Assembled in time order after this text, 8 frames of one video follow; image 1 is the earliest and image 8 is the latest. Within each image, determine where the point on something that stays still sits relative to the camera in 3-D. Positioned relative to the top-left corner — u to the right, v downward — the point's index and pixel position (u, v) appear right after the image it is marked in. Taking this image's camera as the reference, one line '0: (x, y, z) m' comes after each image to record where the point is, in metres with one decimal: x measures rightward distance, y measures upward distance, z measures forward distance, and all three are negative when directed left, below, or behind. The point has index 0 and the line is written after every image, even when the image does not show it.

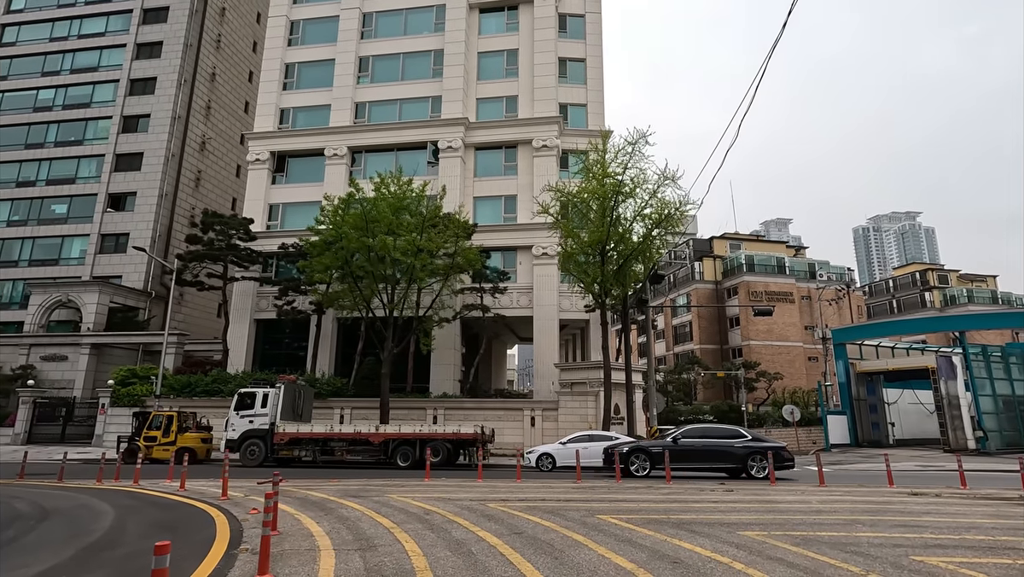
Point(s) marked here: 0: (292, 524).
0: (-3.7, -3.9, +8.6) m
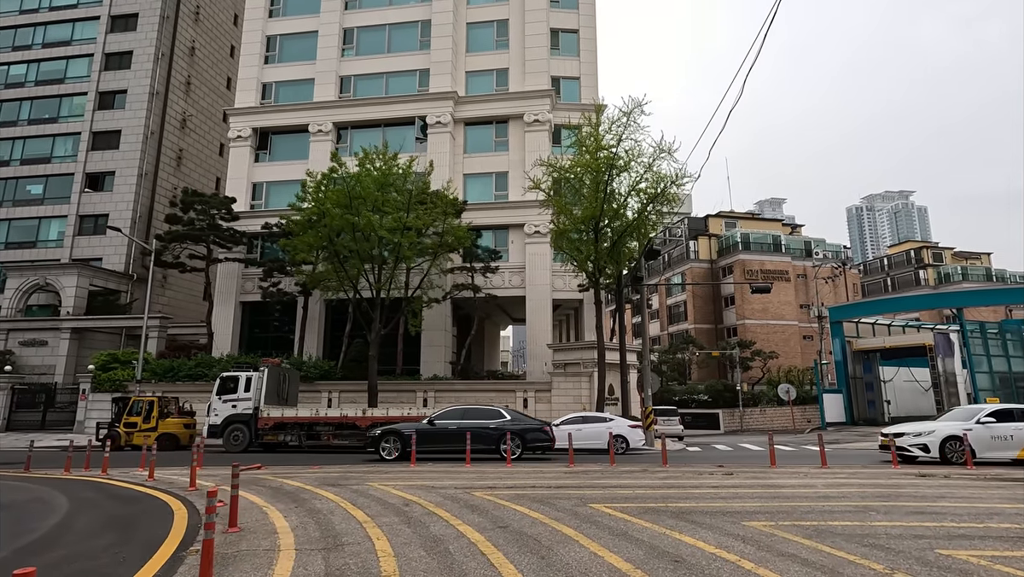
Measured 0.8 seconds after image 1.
0: (-3.9, -3.5, +7.9) m
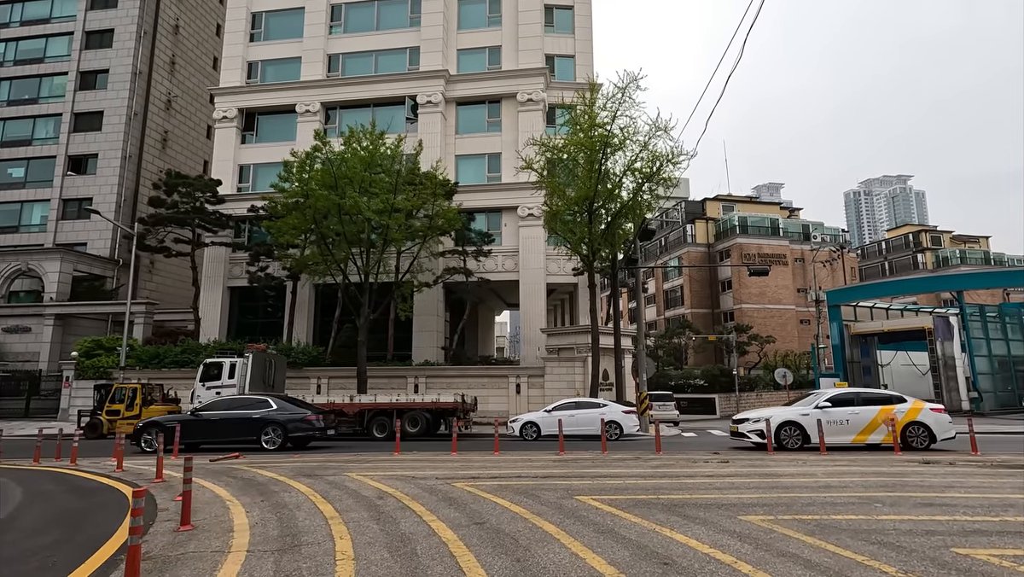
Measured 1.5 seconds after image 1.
0: (-4.2, -3.2, +7.3) m
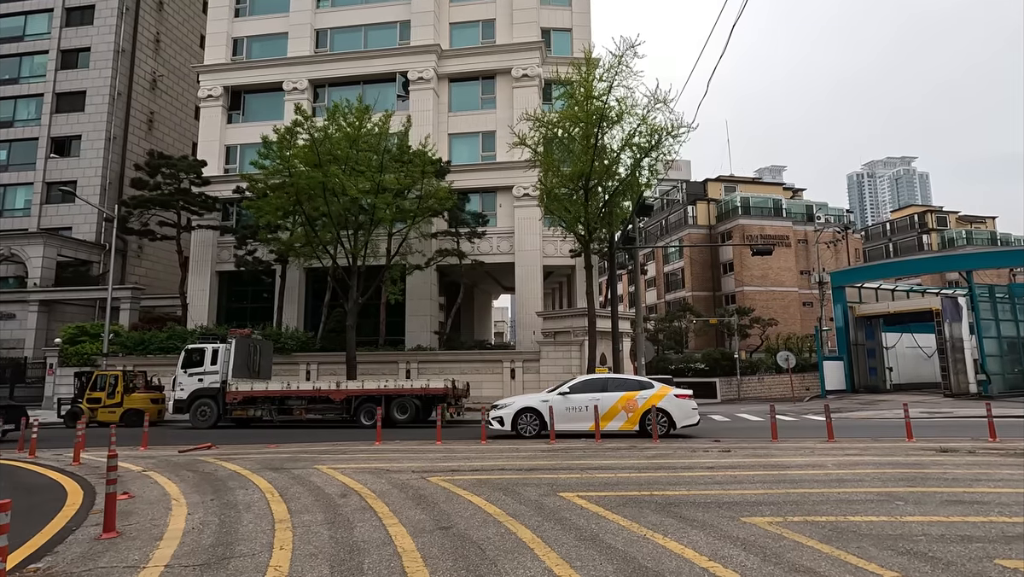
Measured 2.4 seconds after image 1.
0: (-4.5, -2.8, +6.5) m
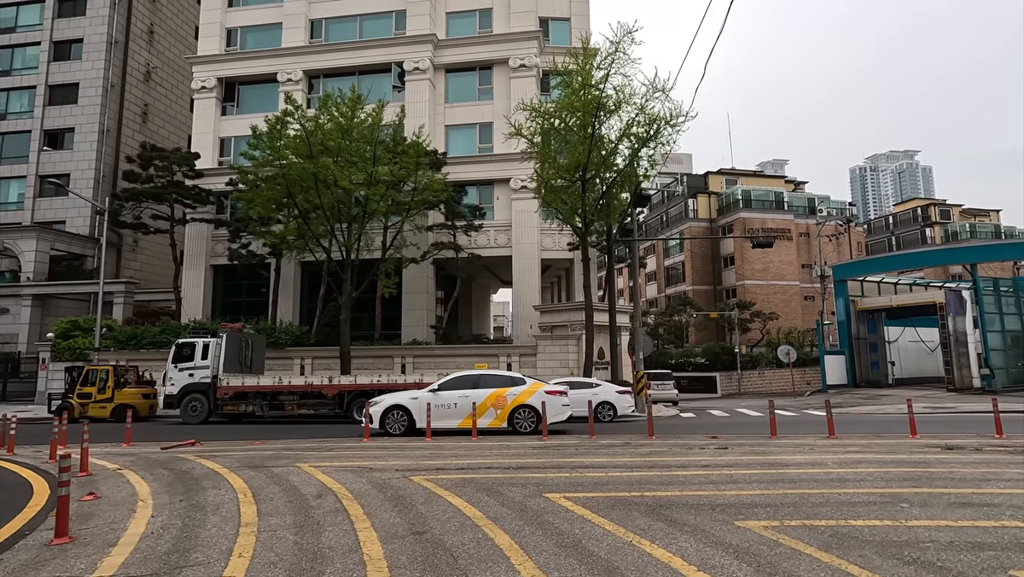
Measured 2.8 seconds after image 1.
0: (-4.7, -2.7, +6.1) m
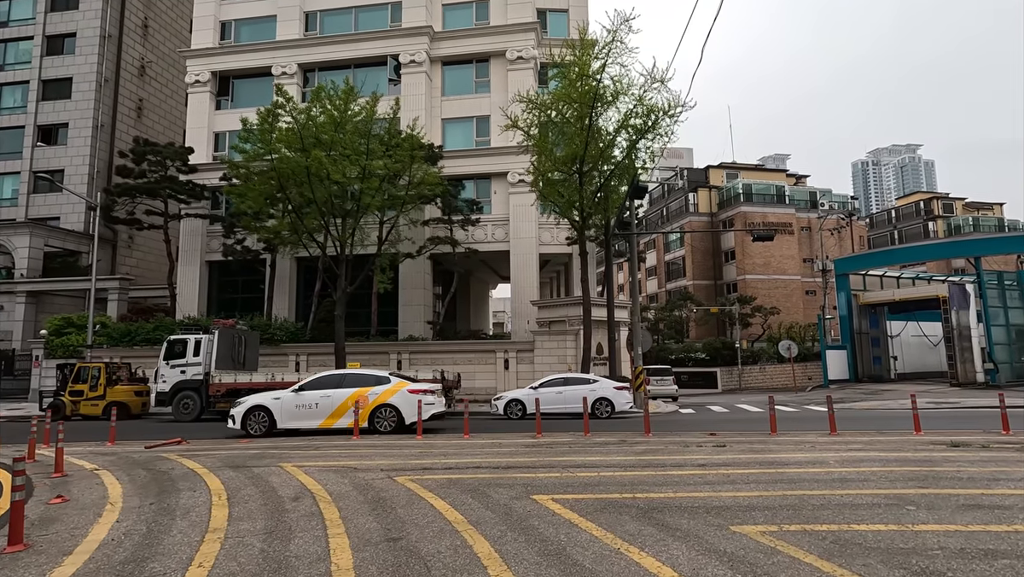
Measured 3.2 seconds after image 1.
0: (-4.9, -2.6, +5.8) m
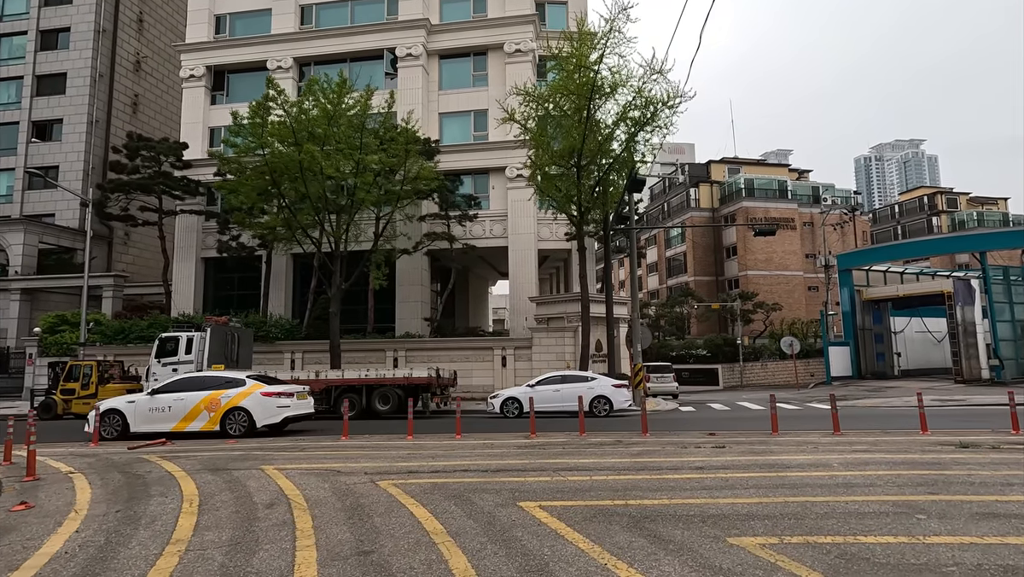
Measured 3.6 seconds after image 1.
0: (-5.1, -2.6, +5.4) m
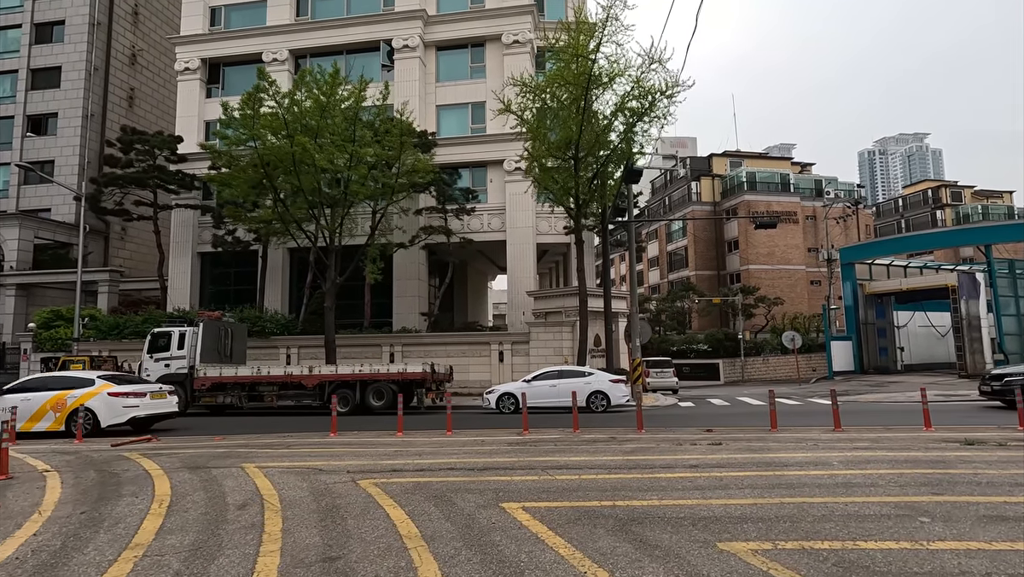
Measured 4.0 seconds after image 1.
0: (-5.3, -2.5, +5.2) m
